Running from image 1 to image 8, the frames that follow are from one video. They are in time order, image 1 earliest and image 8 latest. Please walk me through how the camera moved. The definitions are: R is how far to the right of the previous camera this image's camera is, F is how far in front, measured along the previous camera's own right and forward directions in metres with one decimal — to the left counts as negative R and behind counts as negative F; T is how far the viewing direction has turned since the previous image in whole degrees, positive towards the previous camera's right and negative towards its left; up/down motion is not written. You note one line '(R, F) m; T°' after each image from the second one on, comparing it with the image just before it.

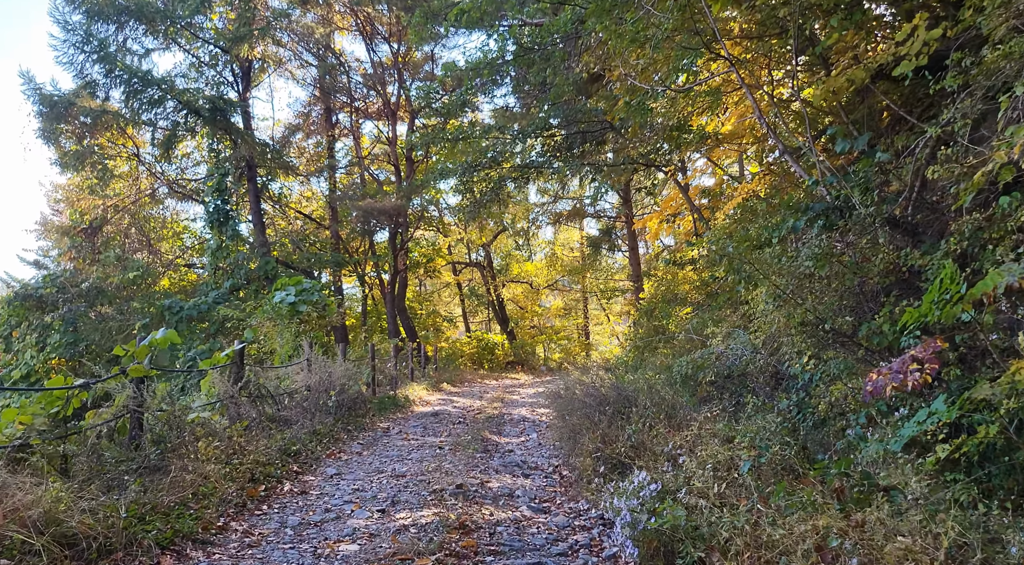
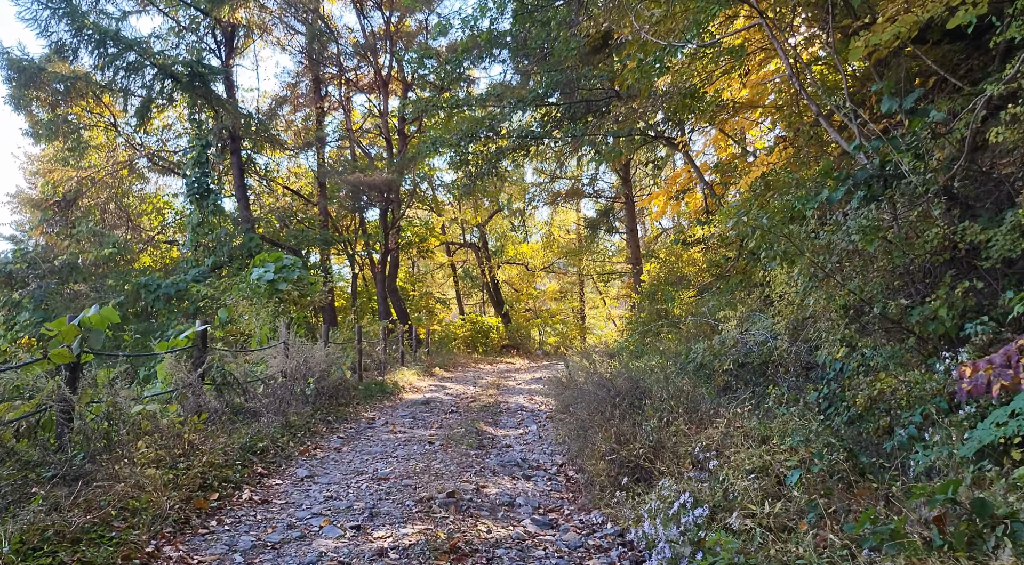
(0.0, +0.7) m; 0°
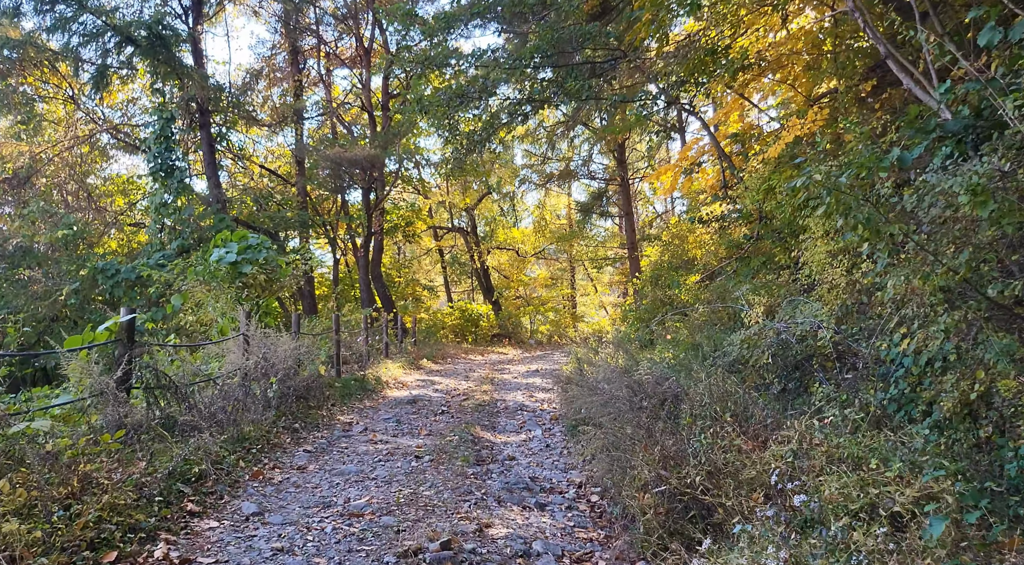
(-0.1, +1.1) m; +1°
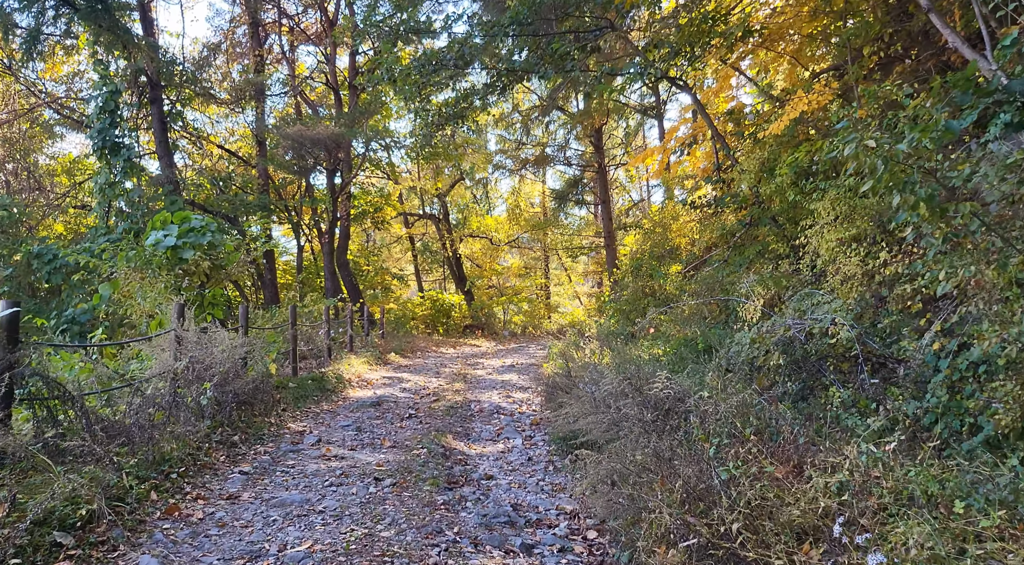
(0.0, +0.8) m; +2°
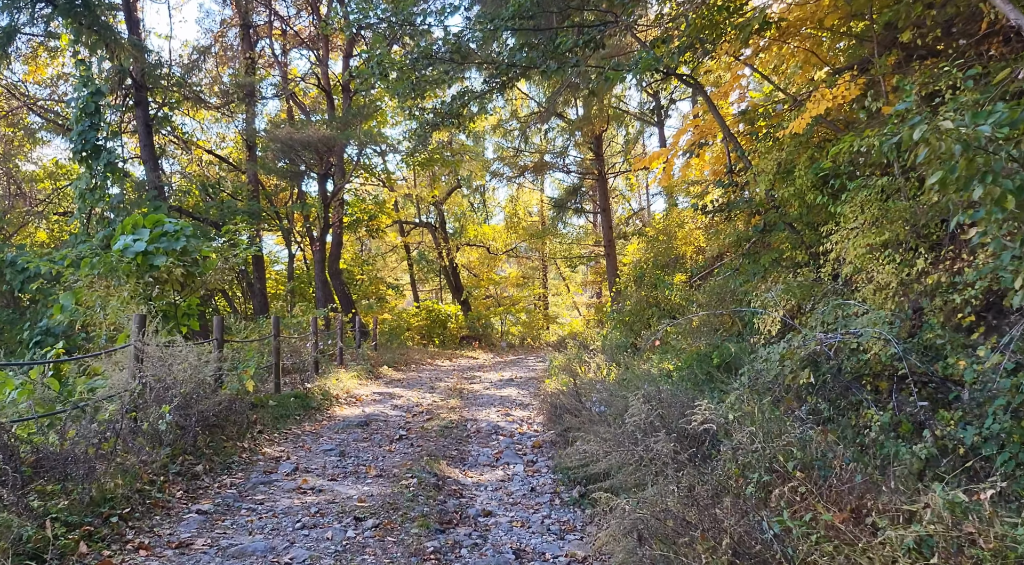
(0.0, +0.5) m; 0°
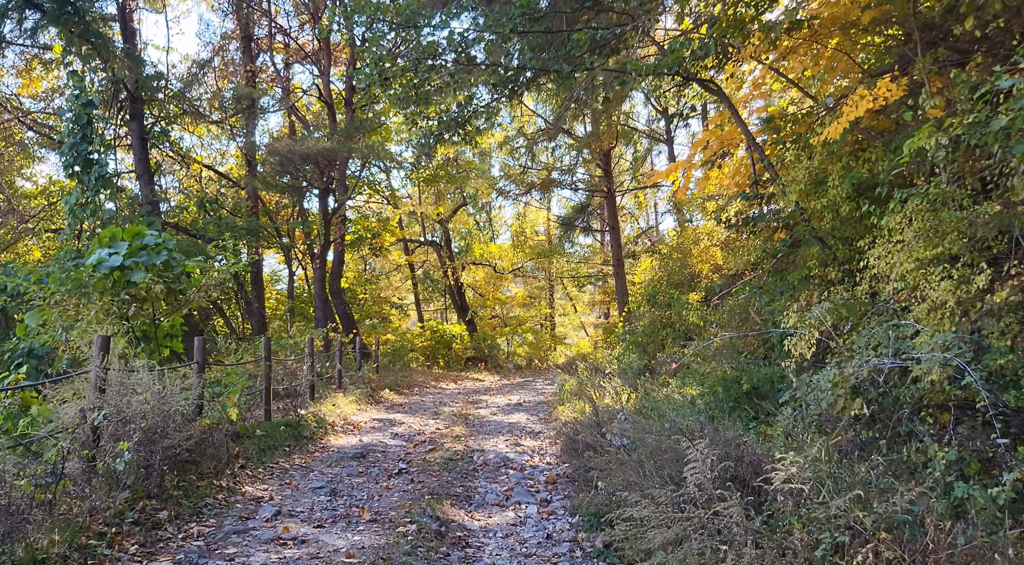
(0.0, +0.5) m; 0°
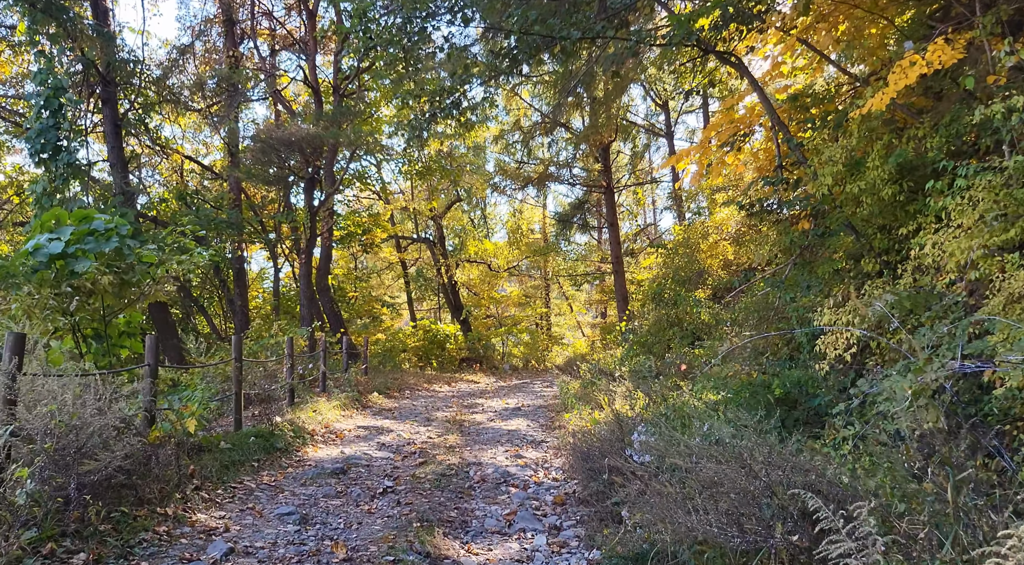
(-0.1, +0.7) m; 0°
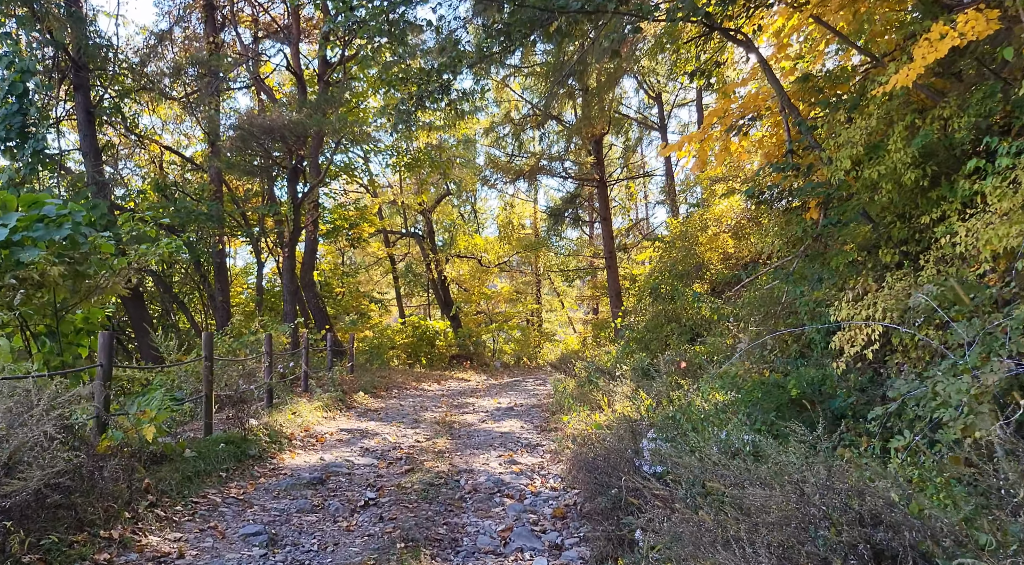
(0.0, +0.4) m; +1°
